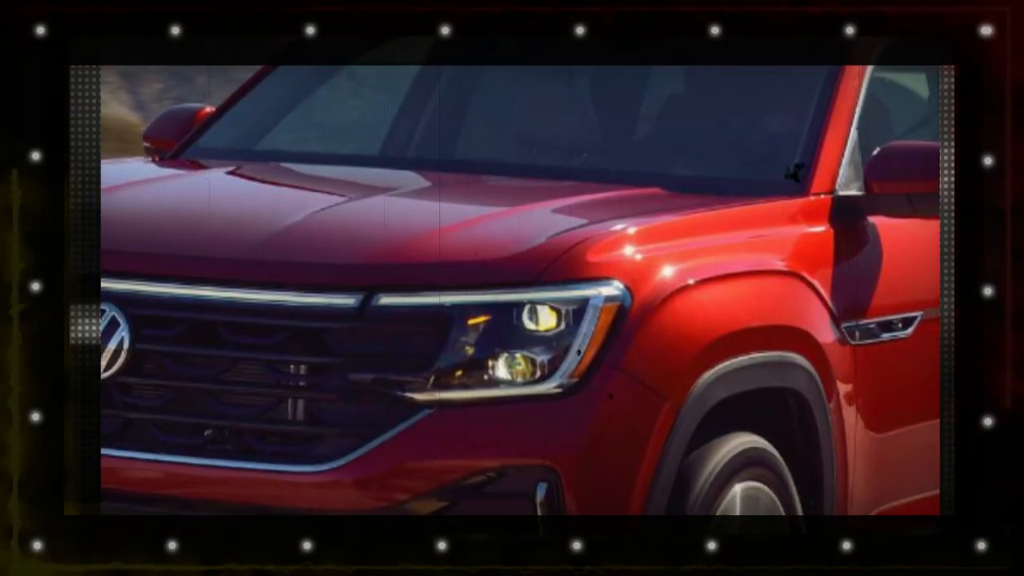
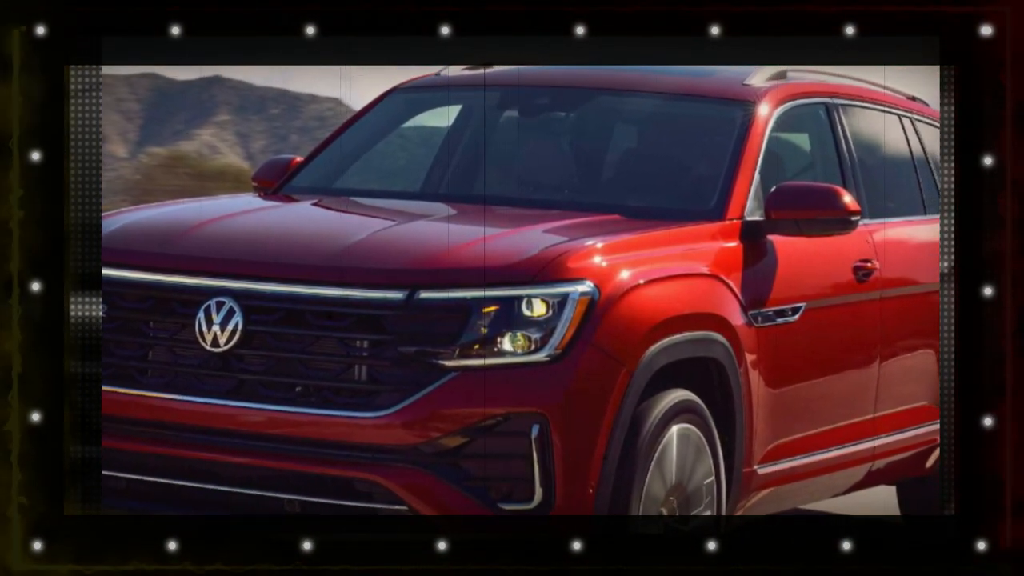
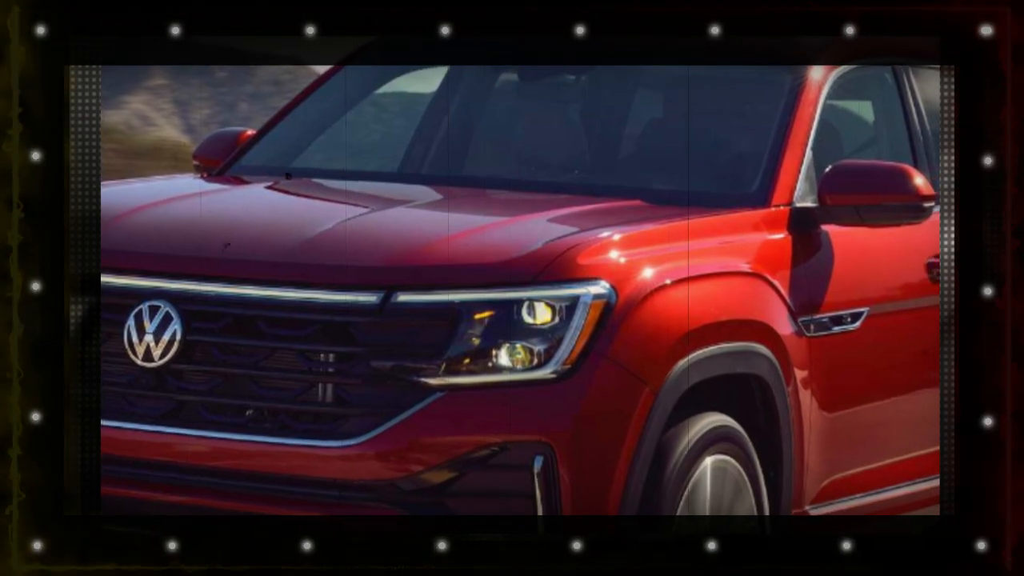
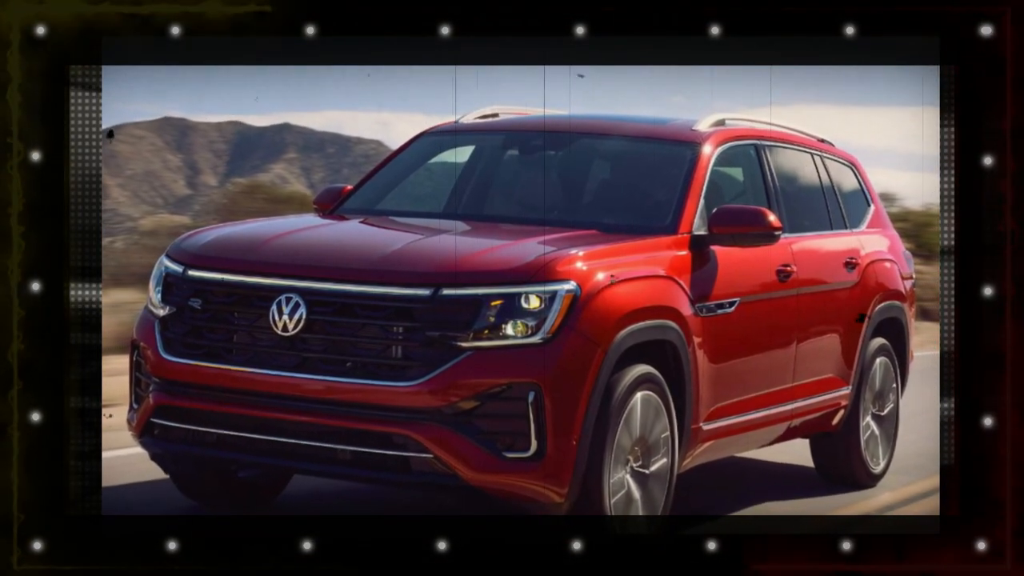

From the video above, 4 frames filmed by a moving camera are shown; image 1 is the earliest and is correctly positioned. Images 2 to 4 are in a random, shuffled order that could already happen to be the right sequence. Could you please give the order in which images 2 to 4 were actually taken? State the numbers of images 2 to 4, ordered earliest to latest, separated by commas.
3, 2, 4
